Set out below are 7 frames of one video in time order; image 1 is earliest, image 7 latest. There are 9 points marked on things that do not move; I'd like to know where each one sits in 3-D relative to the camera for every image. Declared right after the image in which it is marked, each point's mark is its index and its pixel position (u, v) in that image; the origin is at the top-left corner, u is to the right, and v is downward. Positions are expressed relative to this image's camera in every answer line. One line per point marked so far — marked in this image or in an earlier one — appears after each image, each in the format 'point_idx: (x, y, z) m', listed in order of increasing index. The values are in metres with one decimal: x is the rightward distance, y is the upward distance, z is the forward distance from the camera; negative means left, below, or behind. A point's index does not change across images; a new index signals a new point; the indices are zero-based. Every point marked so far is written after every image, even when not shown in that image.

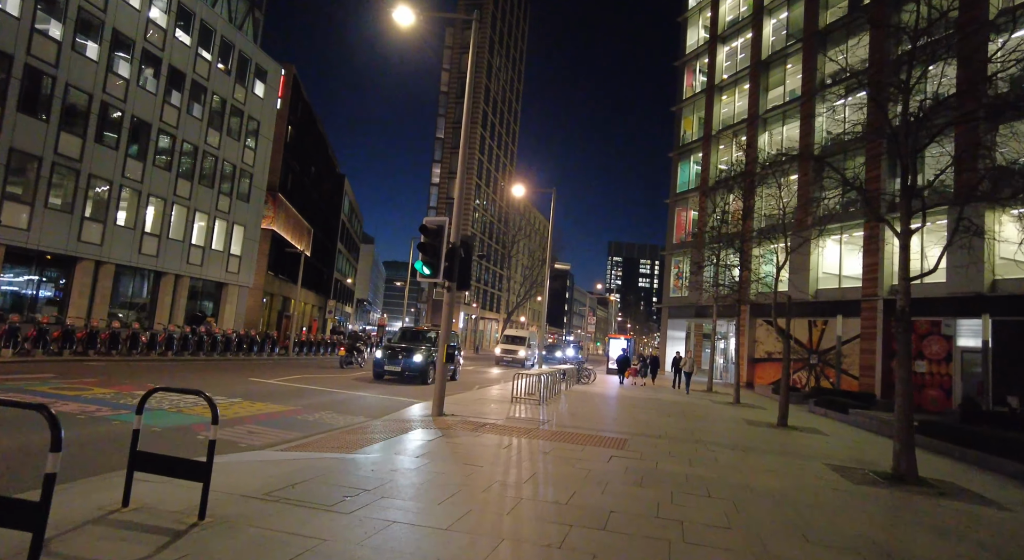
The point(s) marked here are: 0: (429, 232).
0: (-1.3, +0.7, +9.3) m
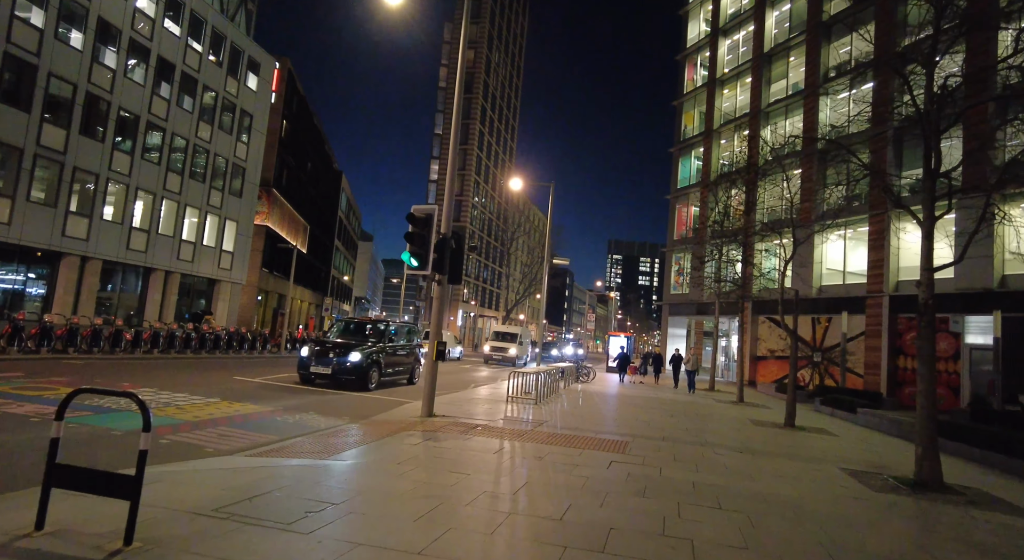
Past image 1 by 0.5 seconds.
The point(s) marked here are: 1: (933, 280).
0: (-1.4, +0.9, +8.7) m
1: (+5.0, 0.0, +7.1) m
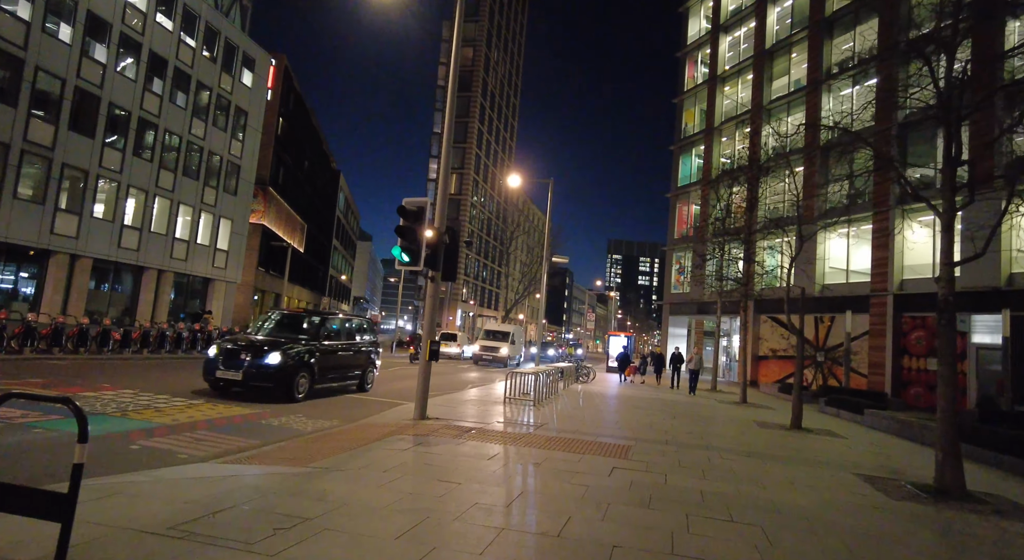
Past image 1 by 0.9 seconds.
0: (-1.4, +0.9, +8.3) m
1: (+5.0, +0.1, +6.7) m
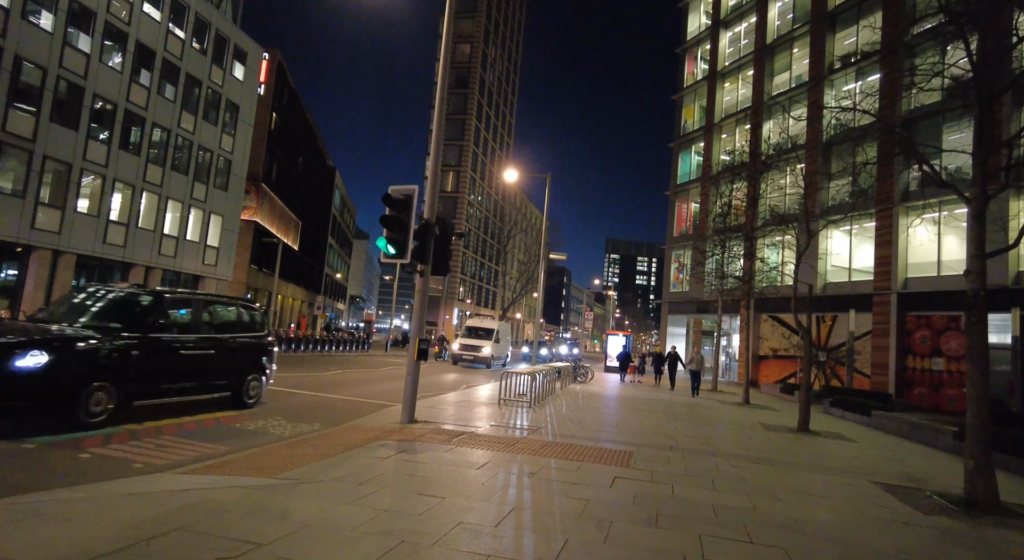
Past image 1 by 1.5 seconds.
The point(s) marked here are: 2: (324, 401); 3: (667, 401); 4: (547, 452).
0: (-1.5, +1.0, +7.8) m
1: (+4.9, +0.1, +6.2) m
2: (-3.5, -2.2, +11.0) m
3: (+4.3, -3.3, +16.3) m
4: (+0.4, -2.0, +6.9) m
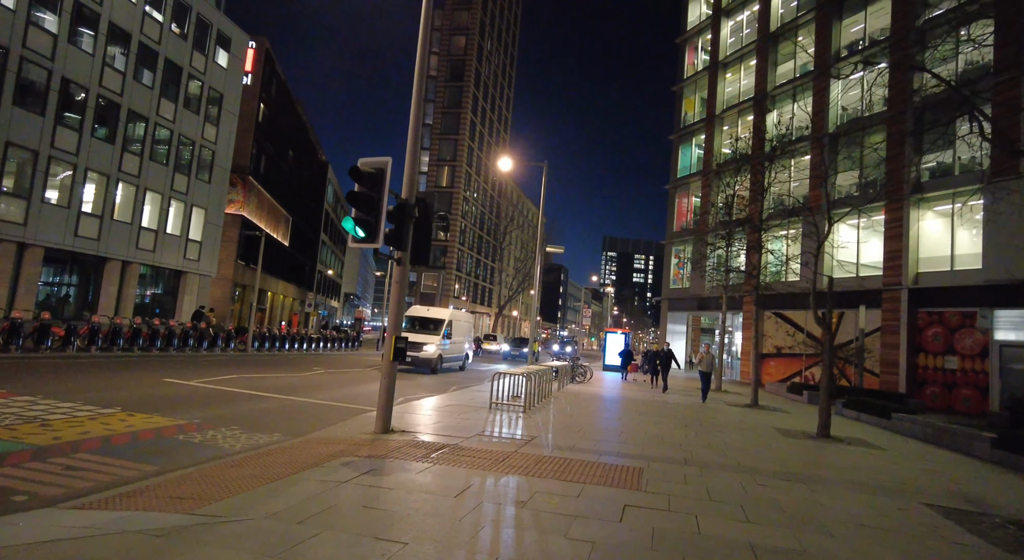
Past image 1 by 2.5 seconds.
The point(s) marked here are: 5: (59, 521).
0: (-1.6, +1.1, +6.7) m
1: (+4.8, +0.3, +5.1) m
2: (-3.6, -2.1, +10.0) m
3: (+4.1, -3.2, +15.3) m
4: (+0.3, -1.9, +5.8) m
5: (-2.7, -1.5, +3.6) m
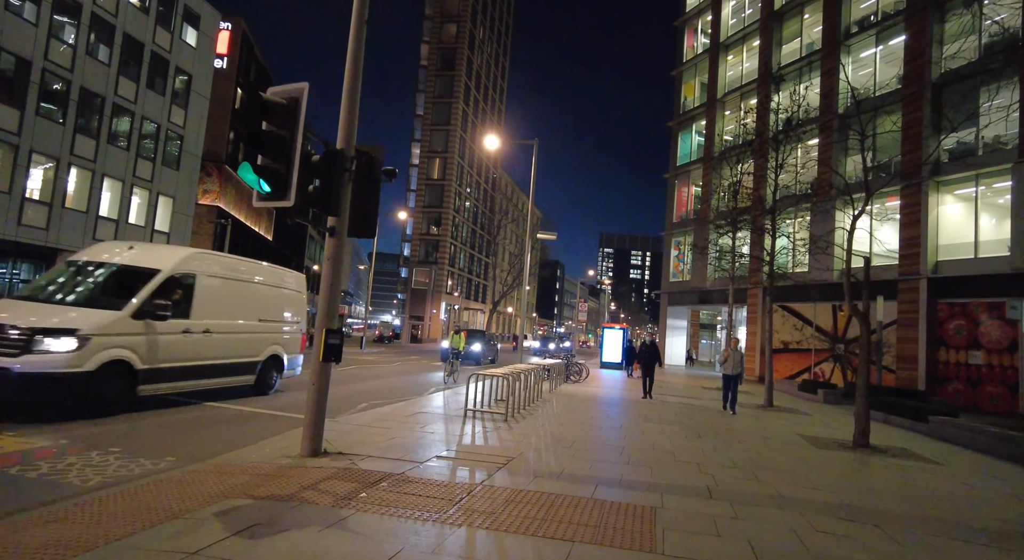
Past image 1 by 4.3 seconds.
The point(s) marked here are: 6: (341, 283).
0: (-2.0, +1.4, +4.9) m
1: (+4.5, +0.5, +3.4) m
2: (-3.9, -1.9, +8.2) m
3: (+3.8, -2.9, +13.6) m
4: (0.0, -1.6, +4.1) m
5: (-3.0, -1.2, +1.8) m
6: (-1.7, 0.0, +5.8) m
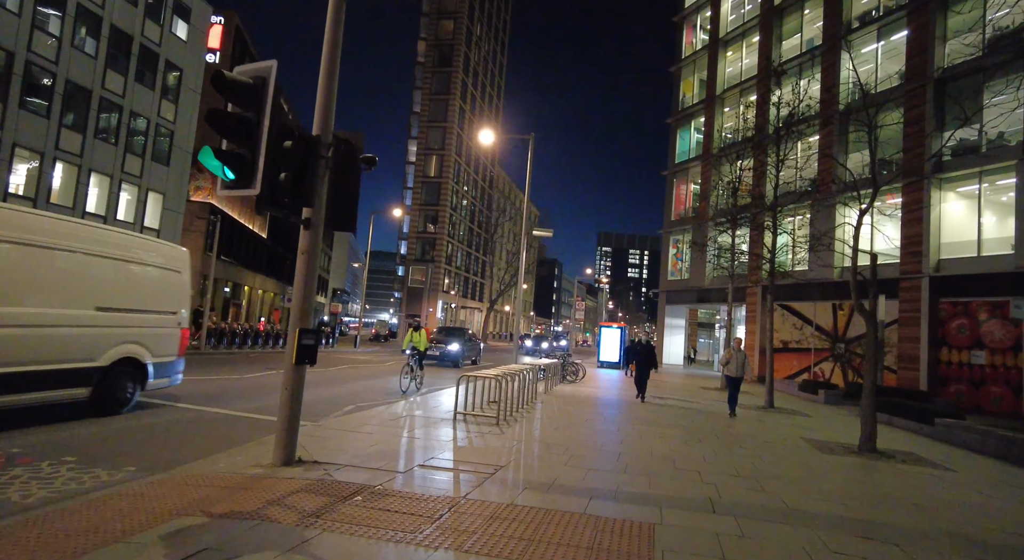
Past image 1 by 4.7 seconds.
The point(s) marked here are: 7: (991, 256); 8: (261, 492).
0: (-2.1, +1.4, +4.5) m
1: (+4.4, +0.5, +3.0) m
2: (-4.0, -1.8, +7.8) m
3: (+3.7, -2.8, +13.2) m
4: (-0.1, -1.6, +3.7) m
5: (-3.1, -1.2, +1.4) m
6: (-1.8, 0.0, +5.4) m
7: (+16.1, +0.8, +19.9) m
8: (-1.9, -1.6, +4.5) m
